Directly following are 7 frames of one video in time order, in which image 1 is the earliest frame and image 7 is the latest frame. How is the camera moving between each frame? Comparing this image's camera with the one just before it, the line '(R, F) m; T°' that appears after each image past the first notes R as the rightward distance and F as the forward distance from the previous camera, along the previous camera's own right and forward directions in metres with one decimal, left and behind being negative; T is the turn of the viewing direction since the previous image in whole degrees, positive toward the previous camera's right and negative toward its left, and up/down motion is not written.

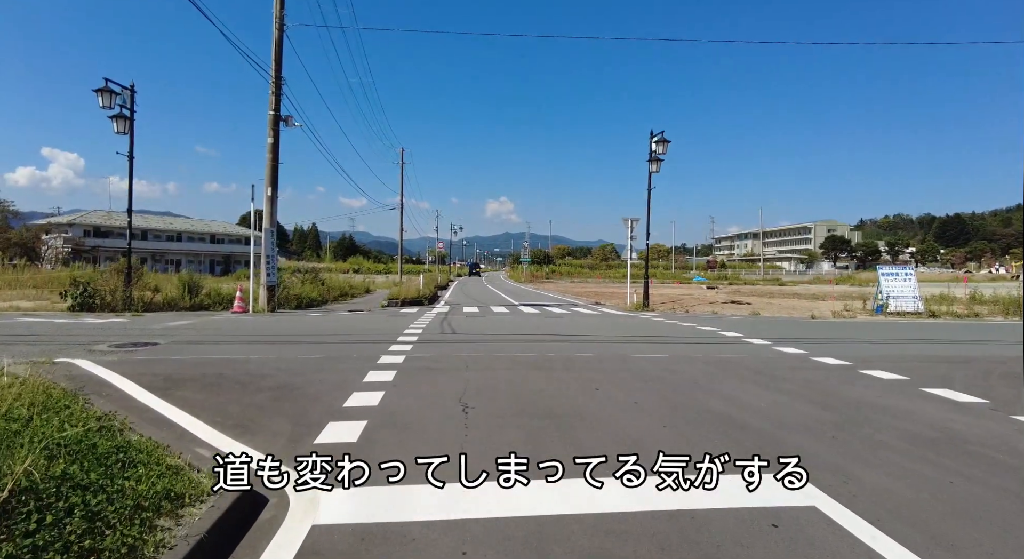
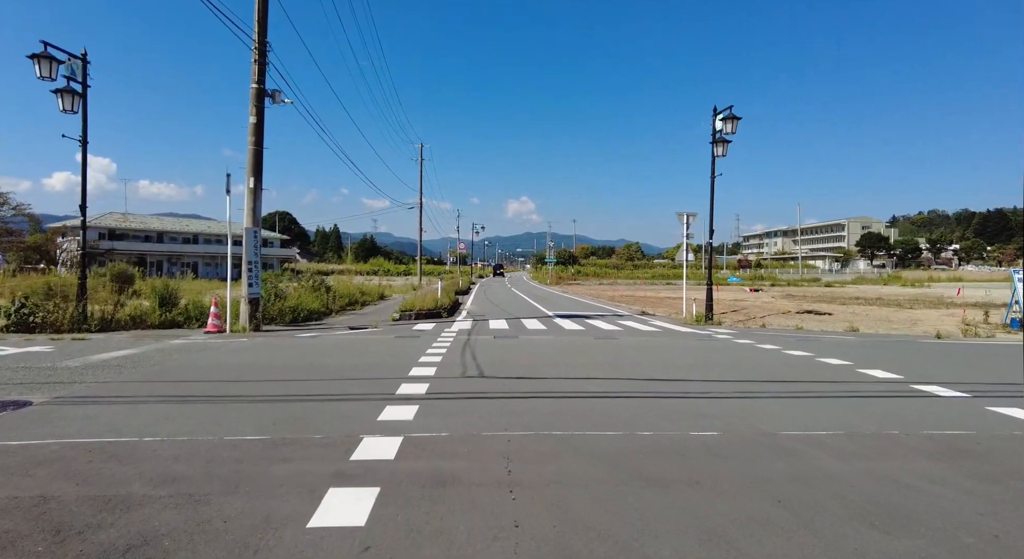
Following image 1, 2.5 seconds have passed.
(-0.5, +3.8) m; -2°
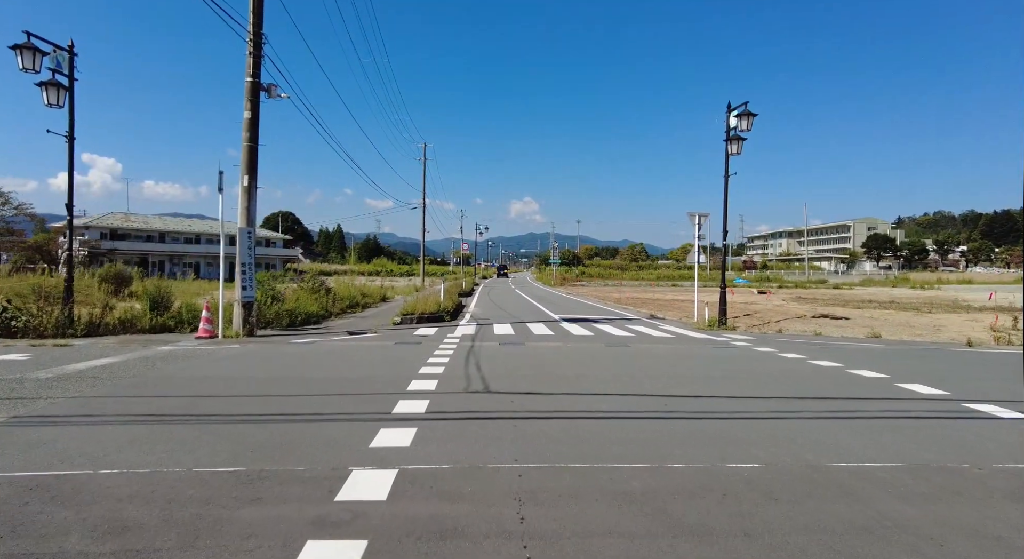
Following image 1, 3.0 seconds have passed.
(-0.1, +0.7) m; 0°
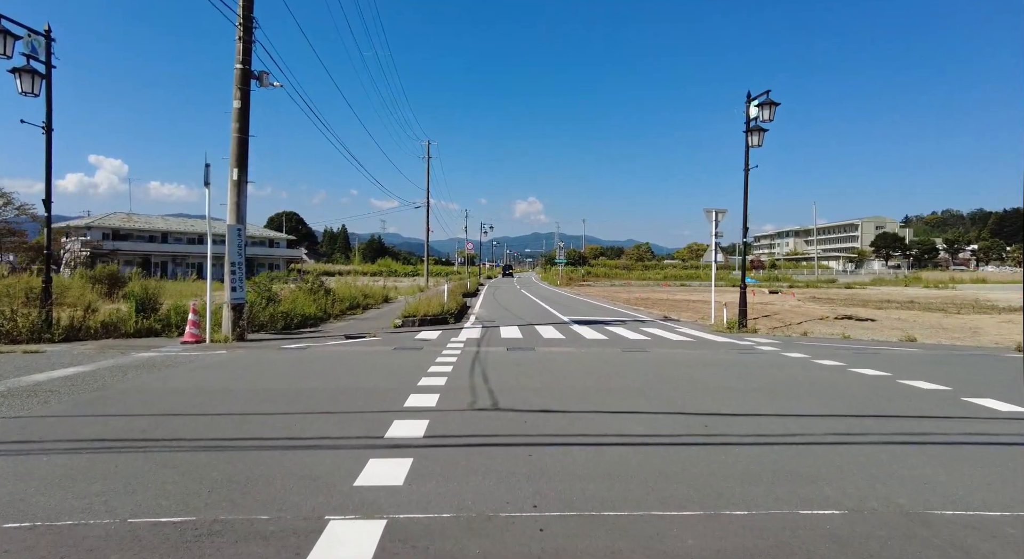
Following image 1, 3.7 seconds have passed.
(-0.1, +1.0) m; 0°
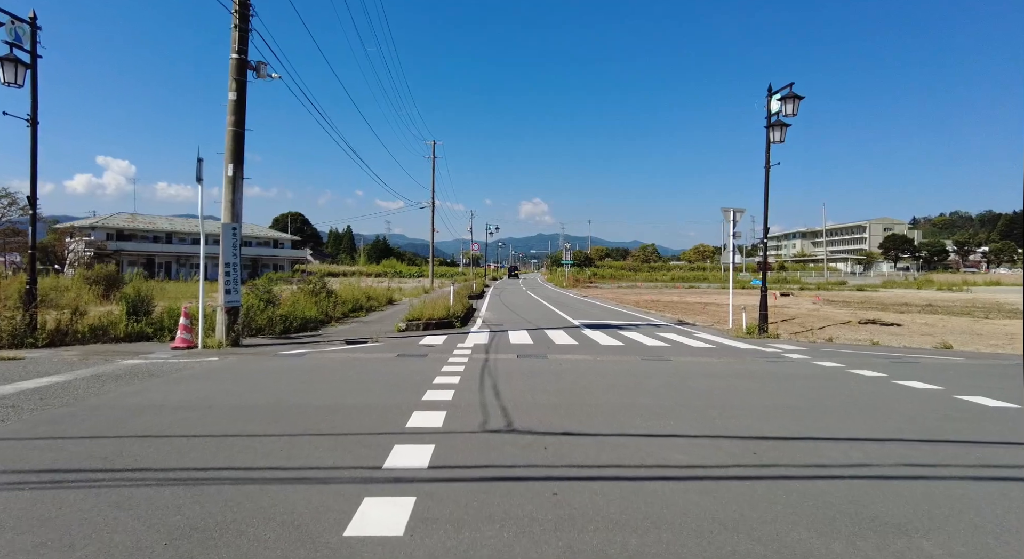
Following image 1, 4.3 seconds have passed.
(-0.1, +0.8) m; 0°
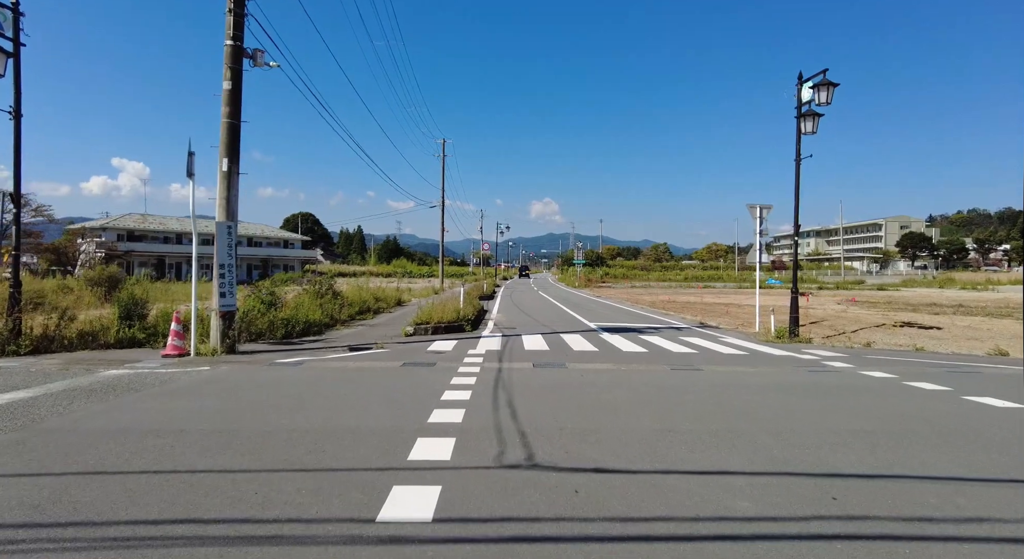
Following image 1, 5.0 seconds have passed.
(-0.1, +1.0) m; -1°
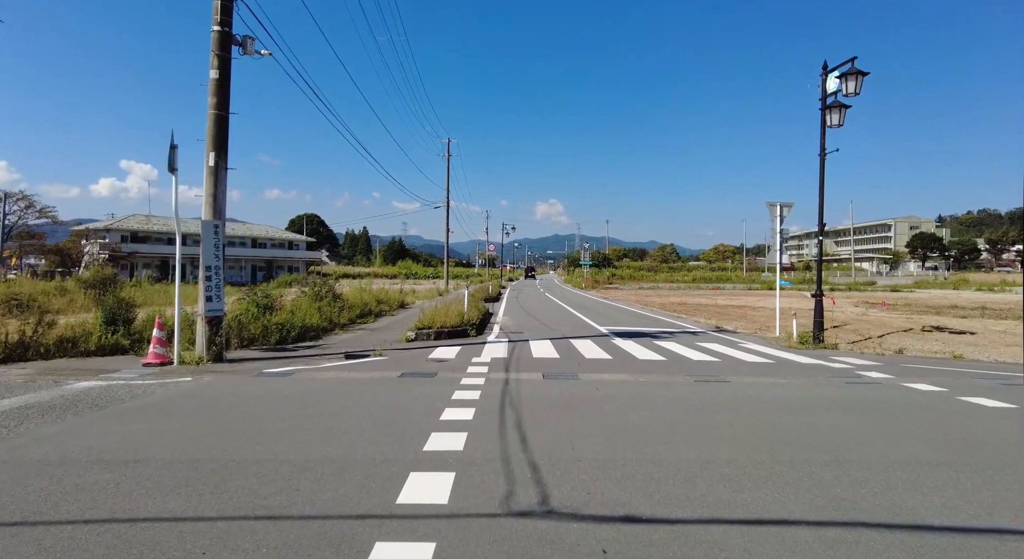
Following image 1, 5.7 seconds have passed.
(0.0, +0.9) m; -1°
